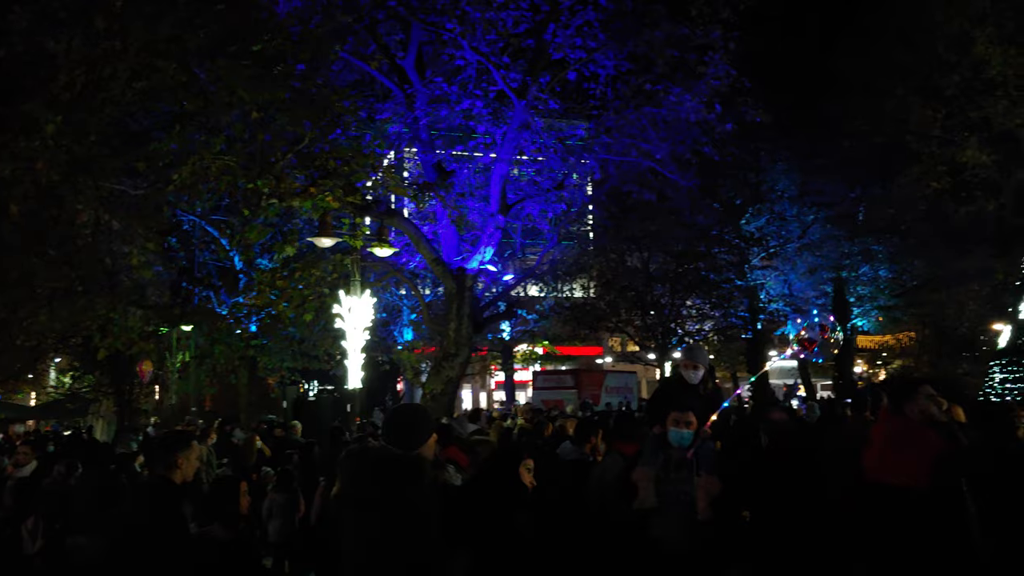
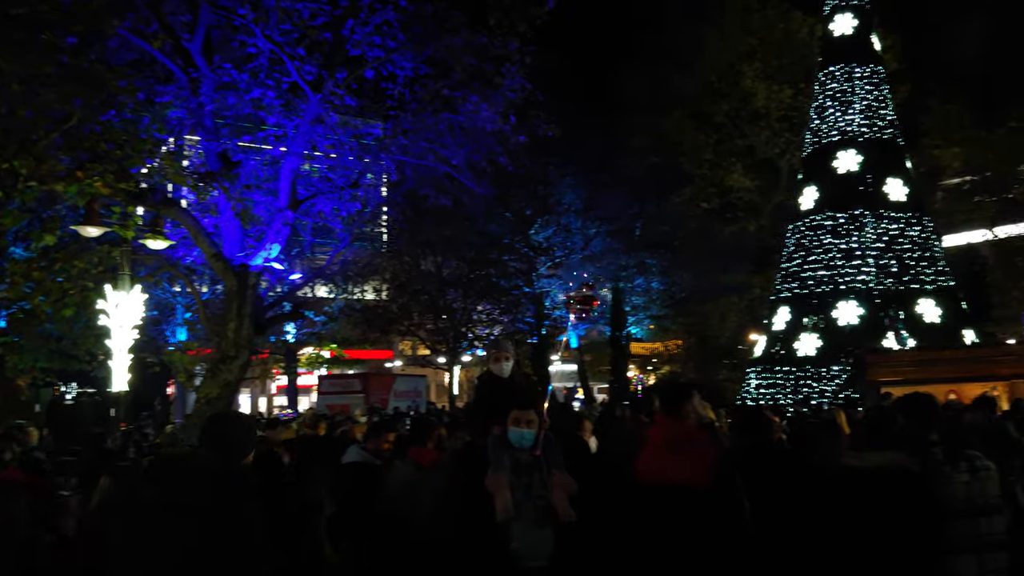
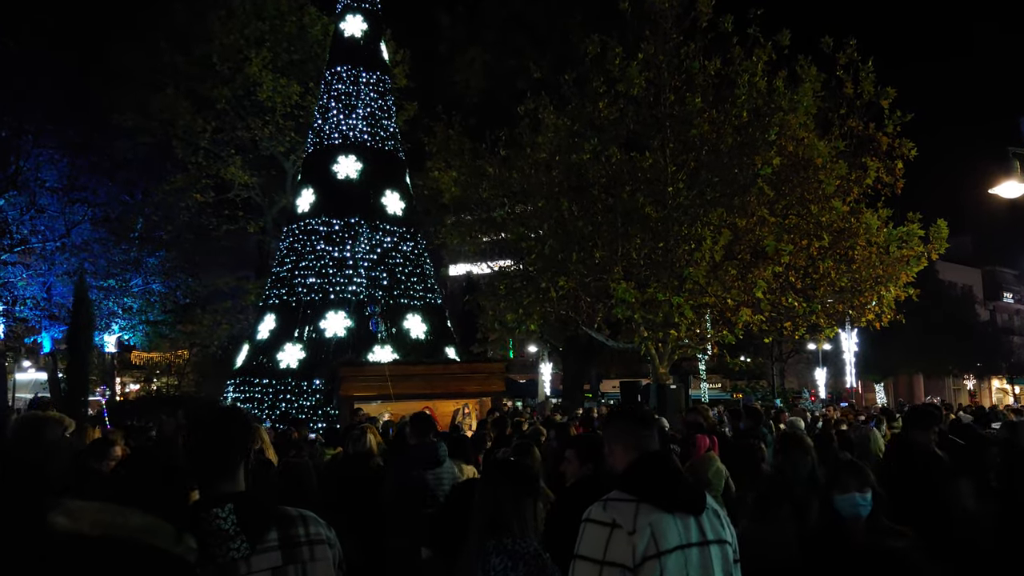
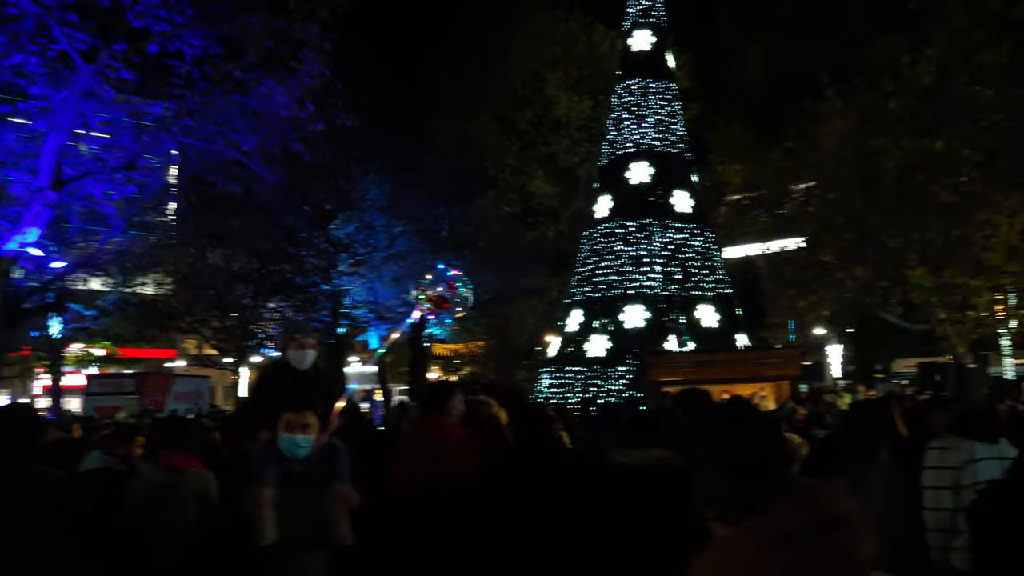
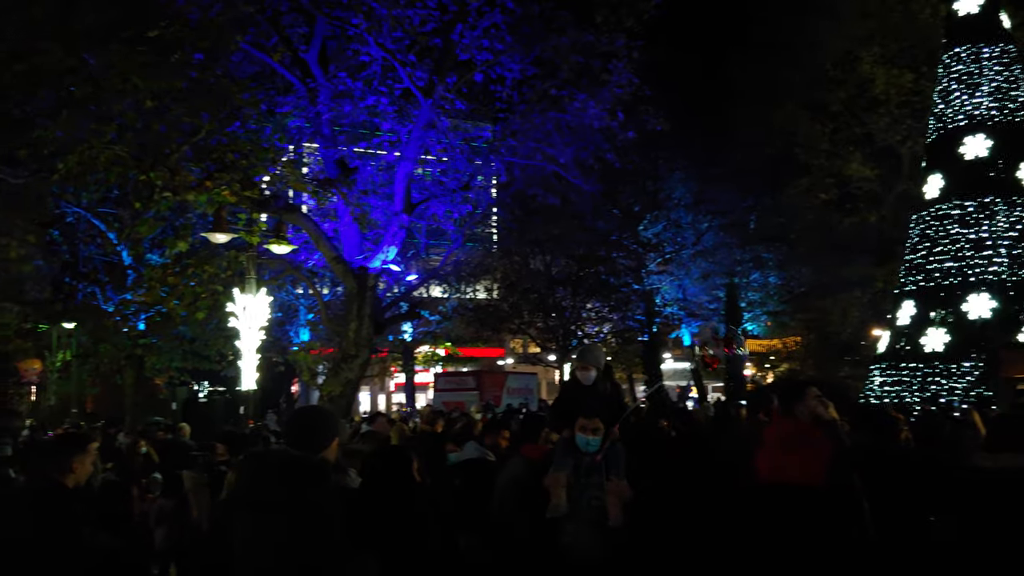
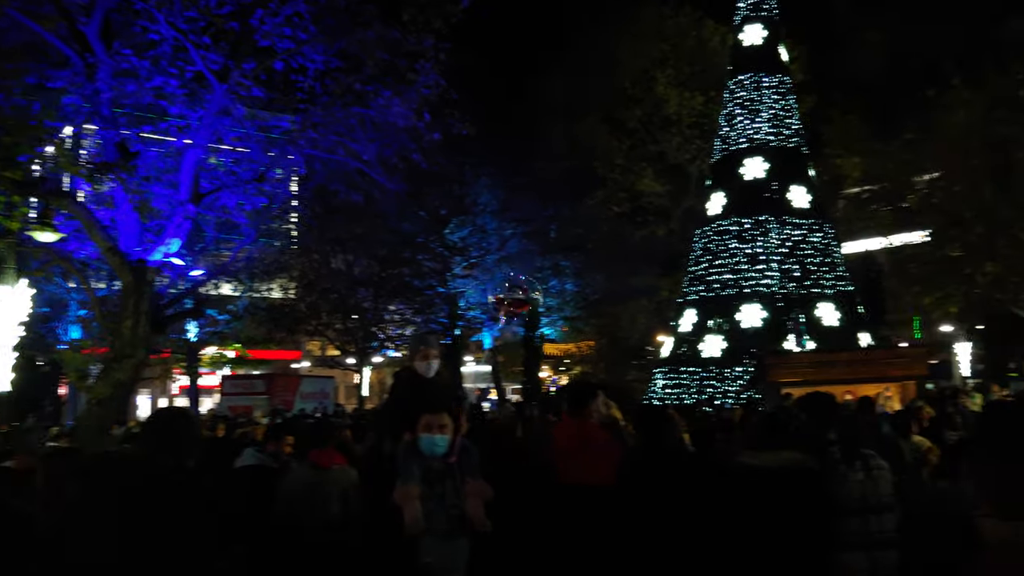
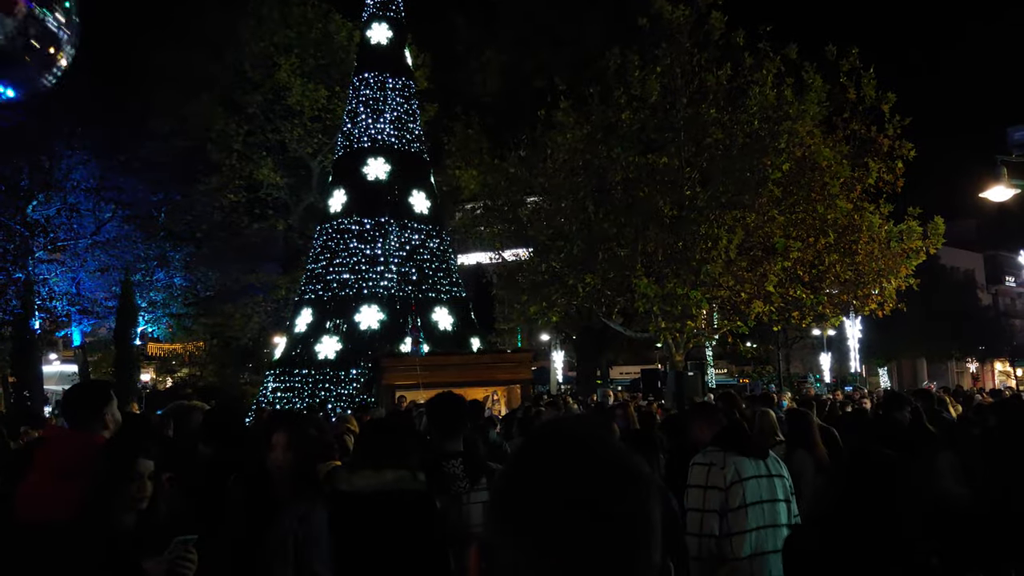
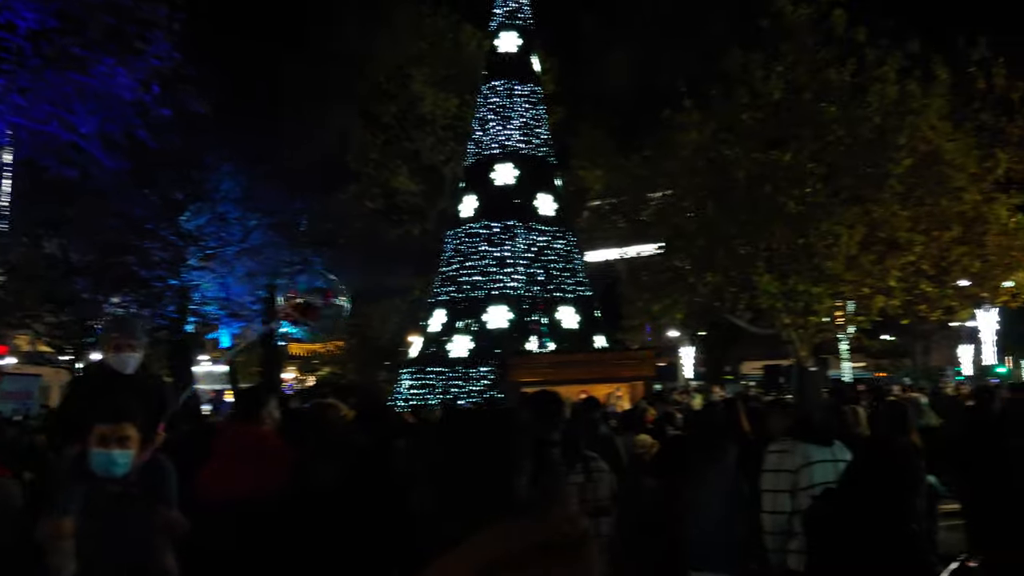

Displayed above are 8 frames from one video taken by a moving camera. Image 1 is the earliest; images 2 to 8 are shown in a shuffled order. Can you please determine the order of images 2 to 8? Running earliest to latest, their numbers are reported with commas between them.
5, 2, 6, 4, 8, 7, 3
